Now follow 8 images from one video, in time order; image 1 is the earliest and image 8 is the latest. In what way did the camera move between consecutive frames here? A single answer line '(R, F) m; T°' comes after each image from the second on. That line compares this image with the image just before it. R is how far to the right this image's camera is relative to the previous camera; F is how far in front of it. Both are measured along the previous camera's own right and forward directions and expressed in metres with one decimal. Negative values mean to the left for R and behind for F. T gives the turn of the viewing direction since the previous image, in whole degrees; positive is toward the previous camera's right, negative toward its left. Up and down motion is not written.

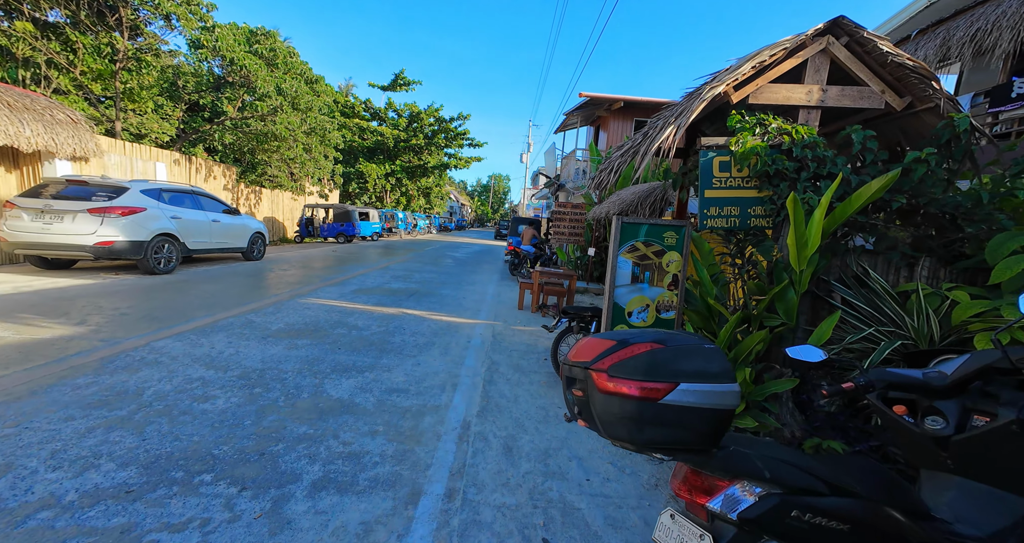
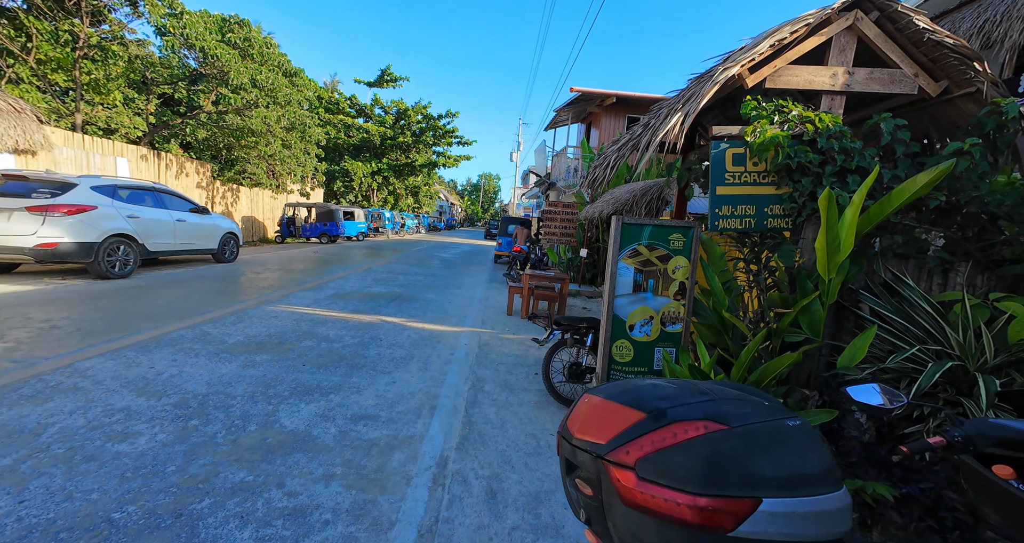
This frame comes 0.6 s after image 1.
(0.0, +0.5) m; +1°
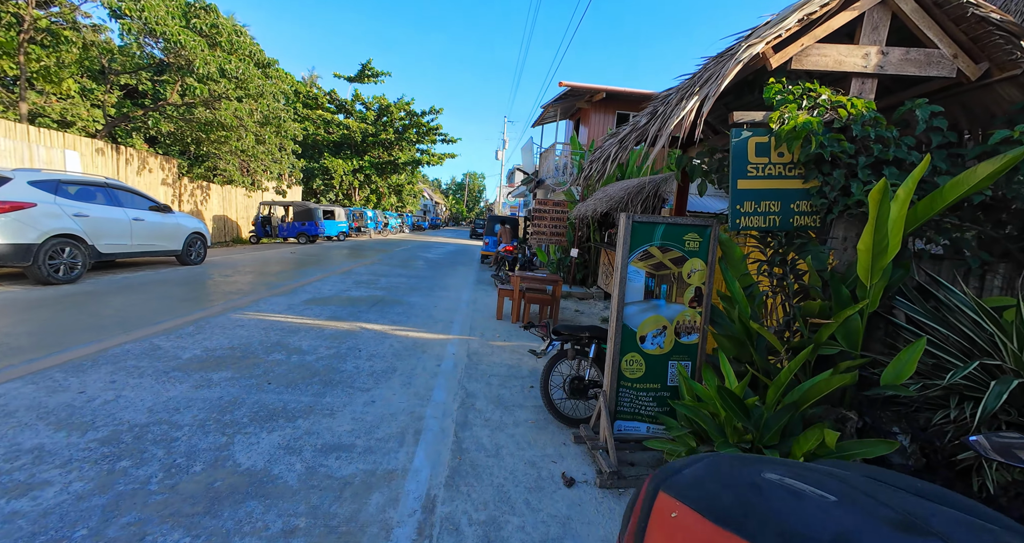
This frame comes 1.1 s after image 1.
(-0.1, +0.5) m; +2°
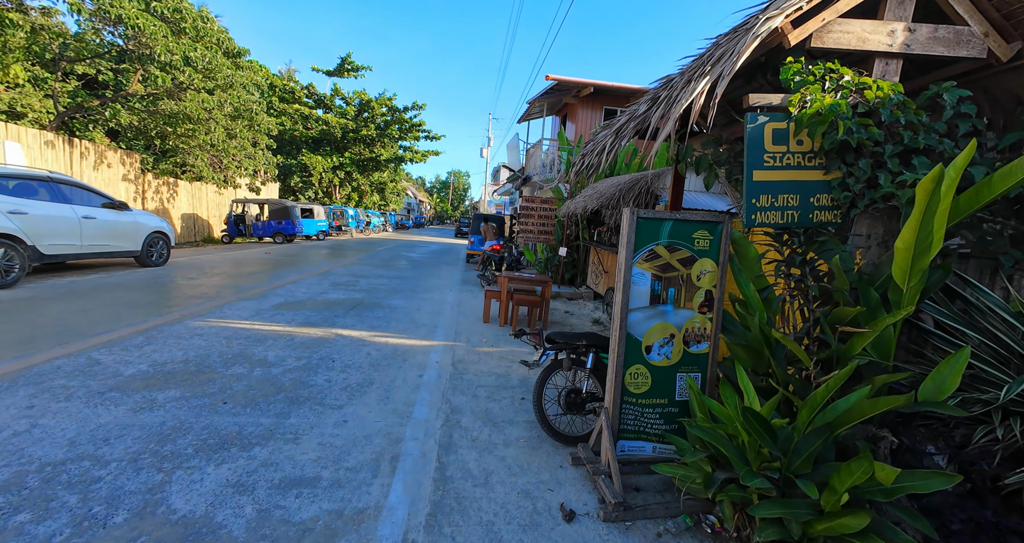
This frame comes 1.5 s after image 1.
(0.0, +0.4) m; +2°
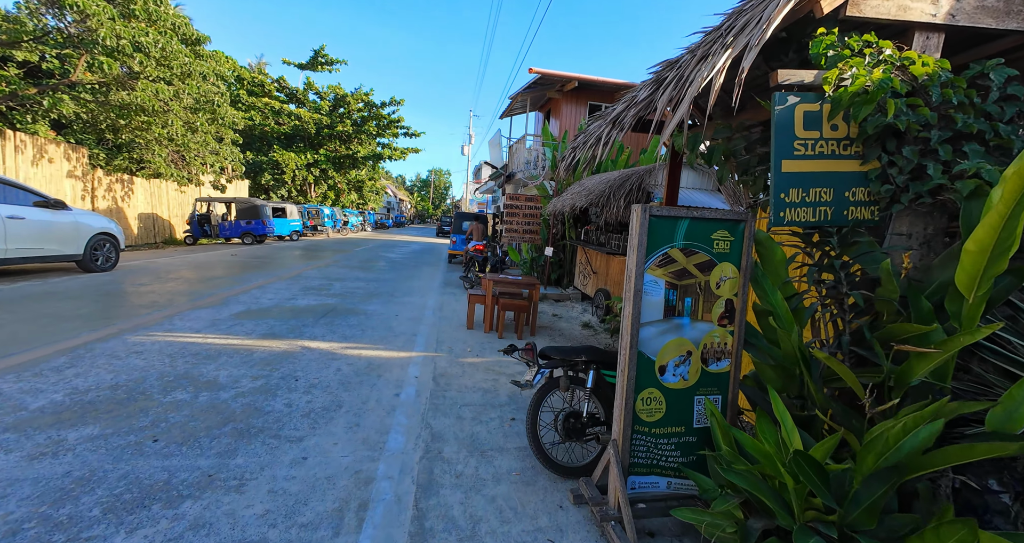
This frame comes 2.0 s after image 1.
(0.0, +0.5) m; +2°
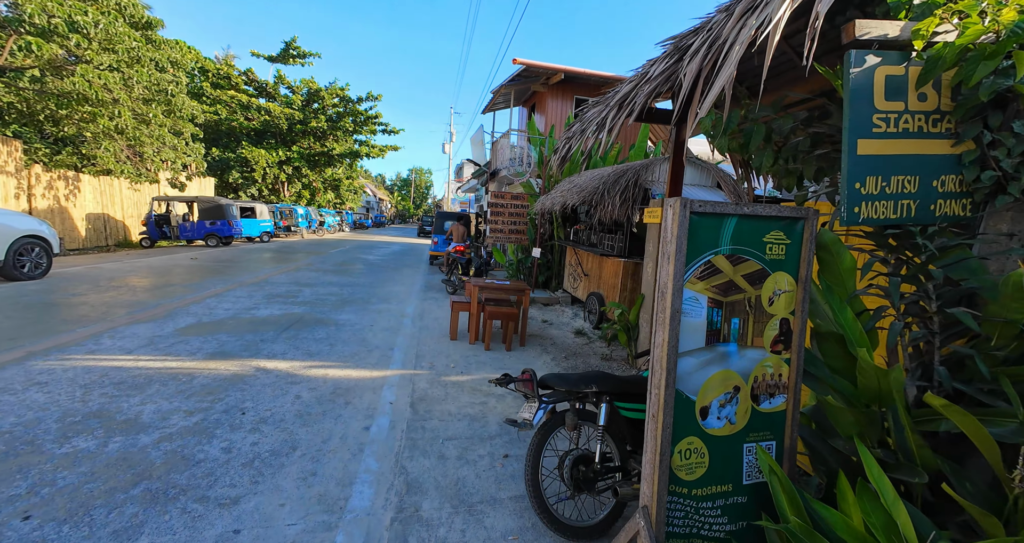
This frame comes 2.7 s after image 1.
(-0.1, +0.6) m; +2°
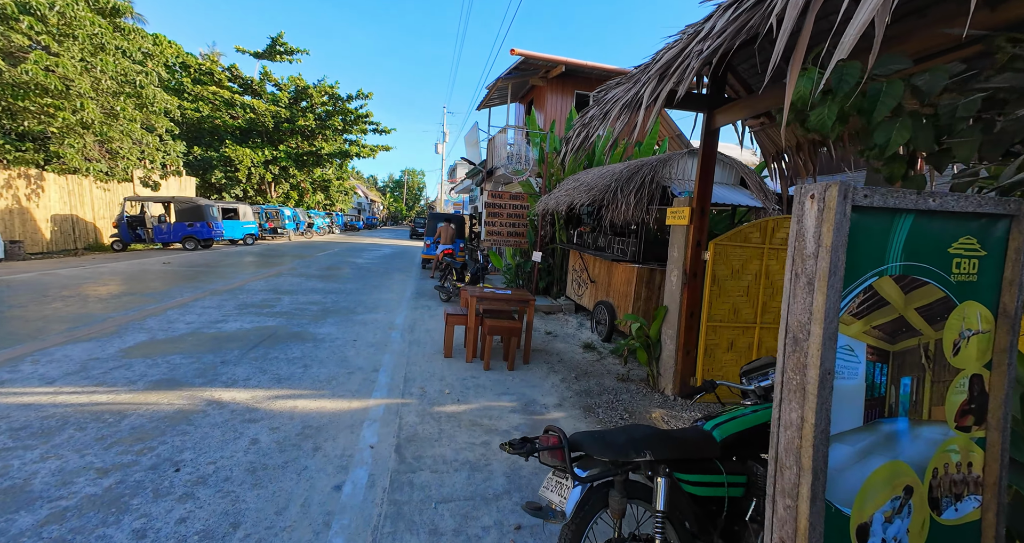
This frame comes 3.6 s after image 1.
(-0.1, +0.7) m; +1°
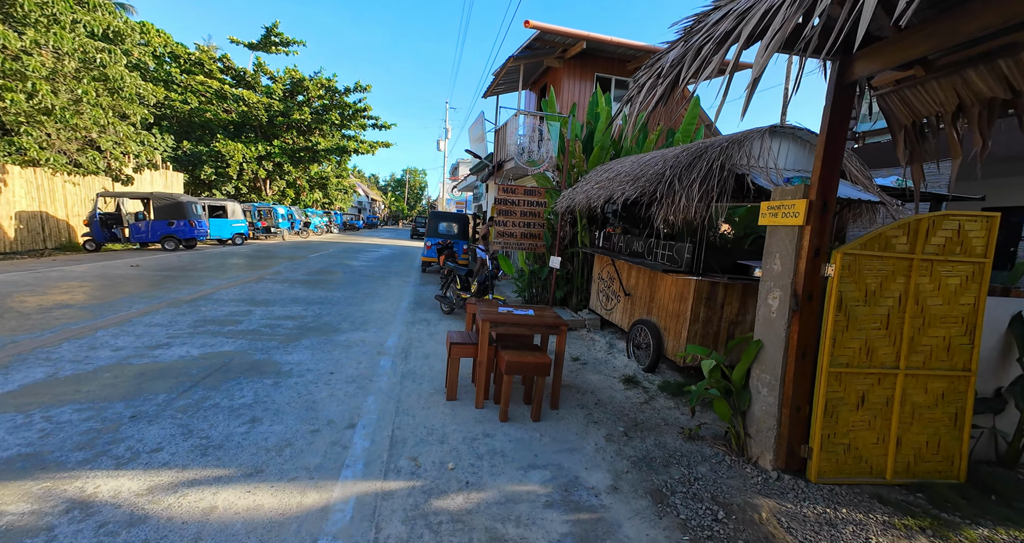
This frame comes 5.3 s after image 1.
(-0.2, +1.3) m; 0°
